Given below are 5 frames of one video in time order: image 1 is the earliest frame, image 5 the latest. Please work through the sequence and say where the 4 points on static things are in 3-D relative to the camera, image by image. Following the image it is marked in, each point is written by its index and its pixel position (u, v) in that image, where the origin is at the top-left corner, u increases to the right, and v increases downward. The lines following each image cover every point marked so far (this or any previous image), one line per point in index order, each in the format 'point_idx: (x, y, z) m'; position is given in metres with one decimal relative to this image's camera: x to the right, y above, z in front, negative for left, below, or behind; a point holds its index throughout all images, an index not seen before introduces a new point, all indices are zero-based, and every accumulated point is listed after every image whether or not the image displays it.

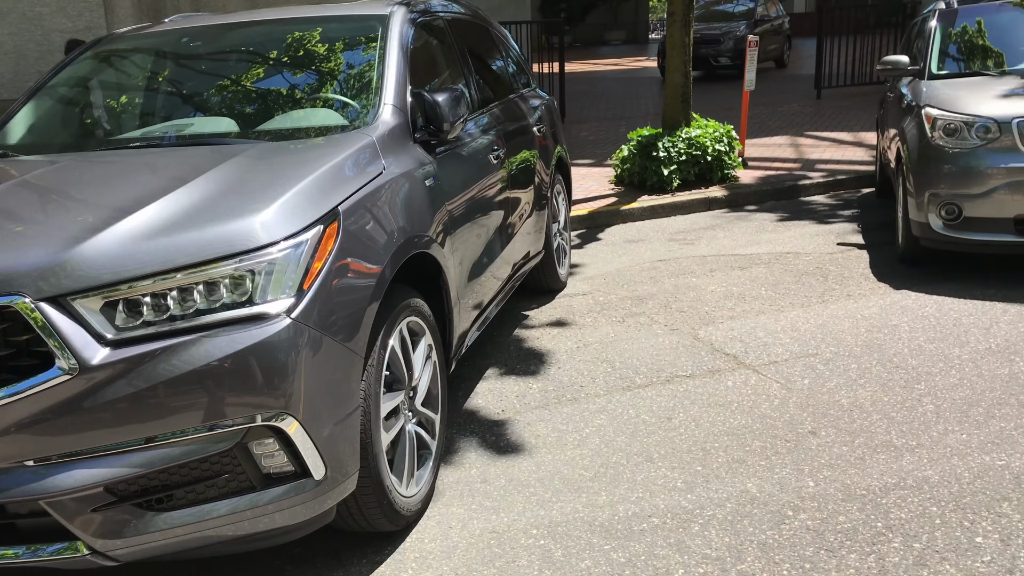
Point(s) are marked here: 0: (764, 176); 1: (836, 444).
0: (+2.8, +1.2, +9.8) m
1: (+1.3, -0.6, +3.6) m
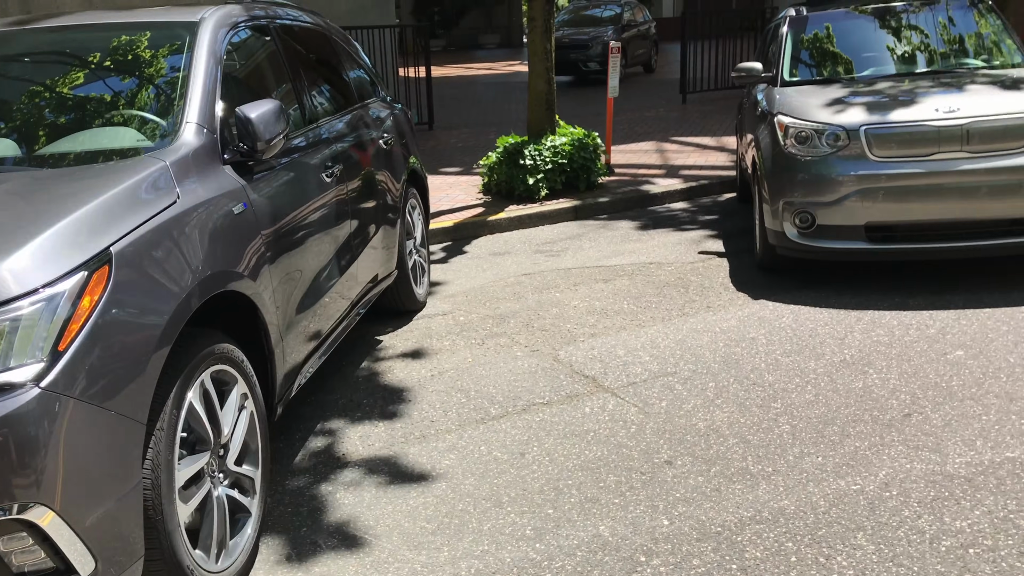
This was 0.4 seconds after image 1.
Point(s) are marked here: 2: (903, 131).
0: (+1.3, +1.2, +9.7) m
1: (+0.7, -0.7, +3.4) m
2: (+2.3, +0.9, +5.3) m
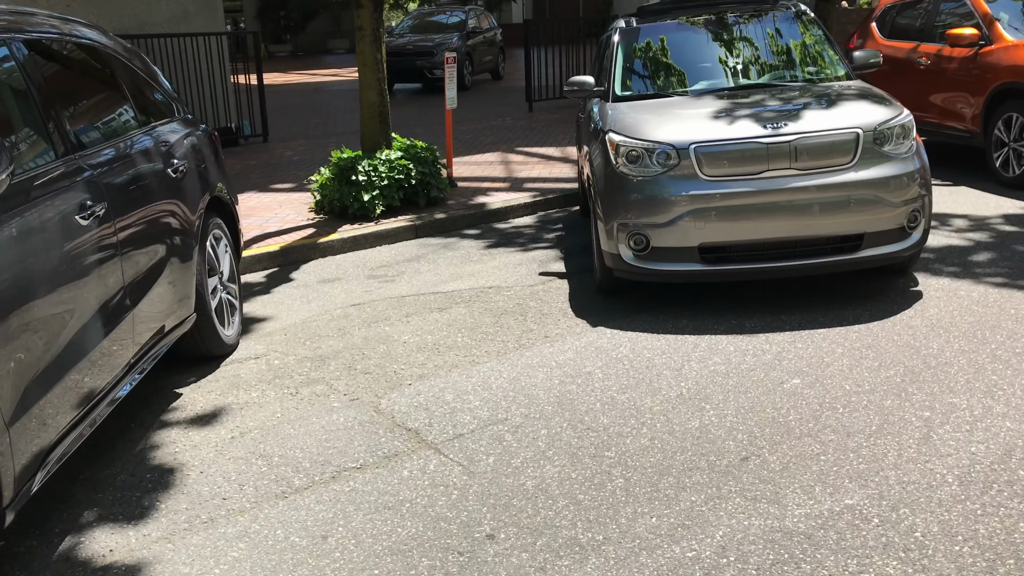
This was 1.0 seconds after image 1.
0: (-0.4, +1.0, +9.4) m
1: (0.0, -0.9, +3.0) m
2: (+1.3, +0.8, +5.1) m
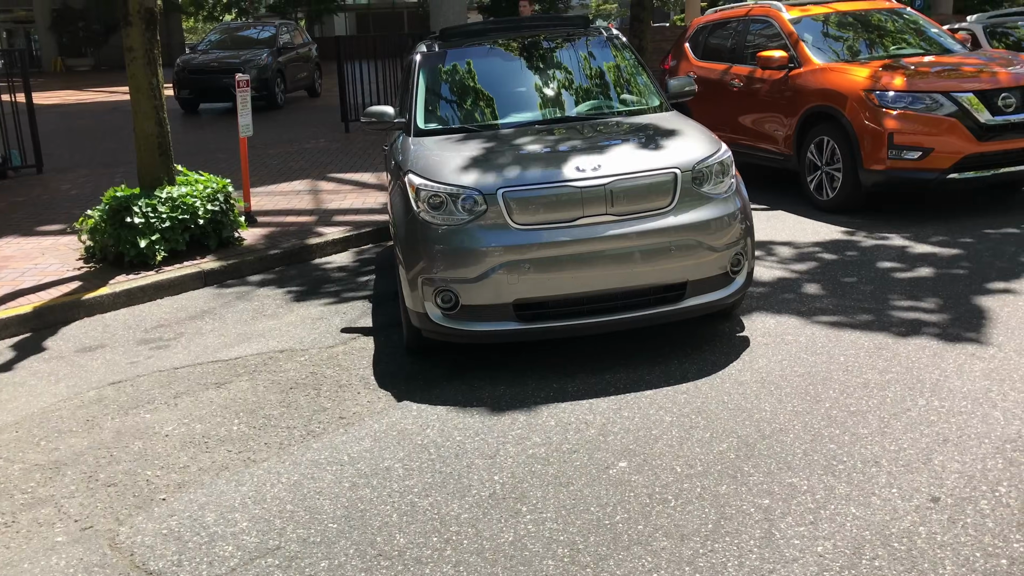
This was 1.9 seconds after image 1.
0: (-2.3, +0.5, +8.4) m
1: (-0.6, -1.2, +2.2) m
2: (+0.2, +0.5, +4.5) m
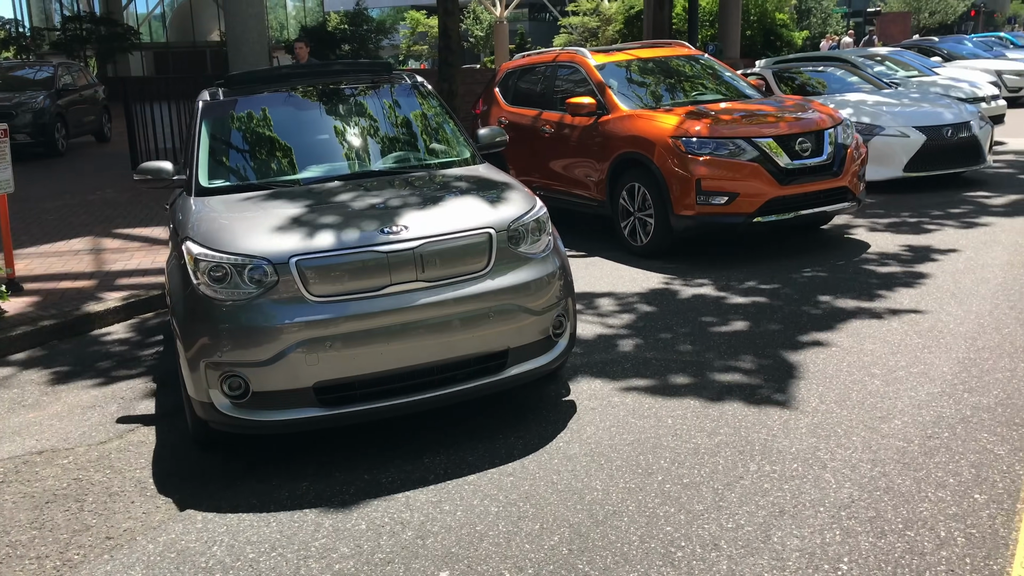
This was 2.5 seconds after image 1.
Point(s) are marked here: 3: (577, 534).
0: (-3.9, -0.1, +7.4) m
1: (-1.0, -1.5, +1.6) m
2: (-0.8, +0.1, +4.0) m
3: (+0.3, -1.0, +3.4) m
